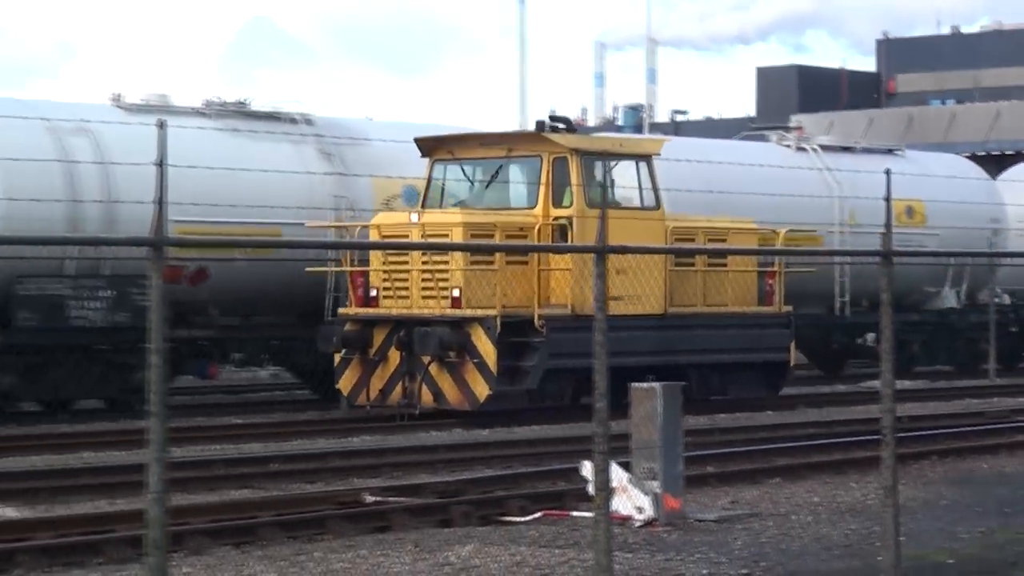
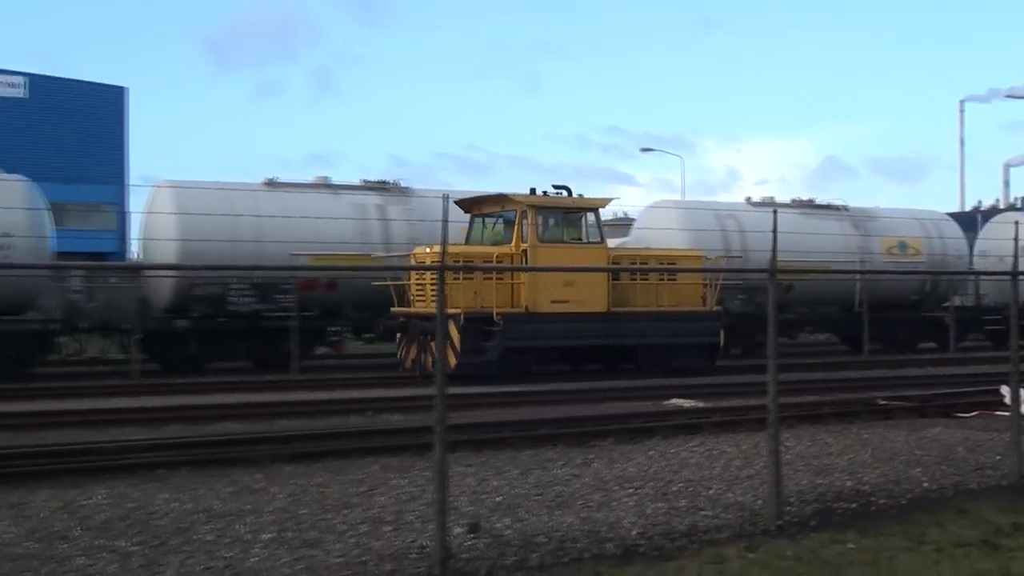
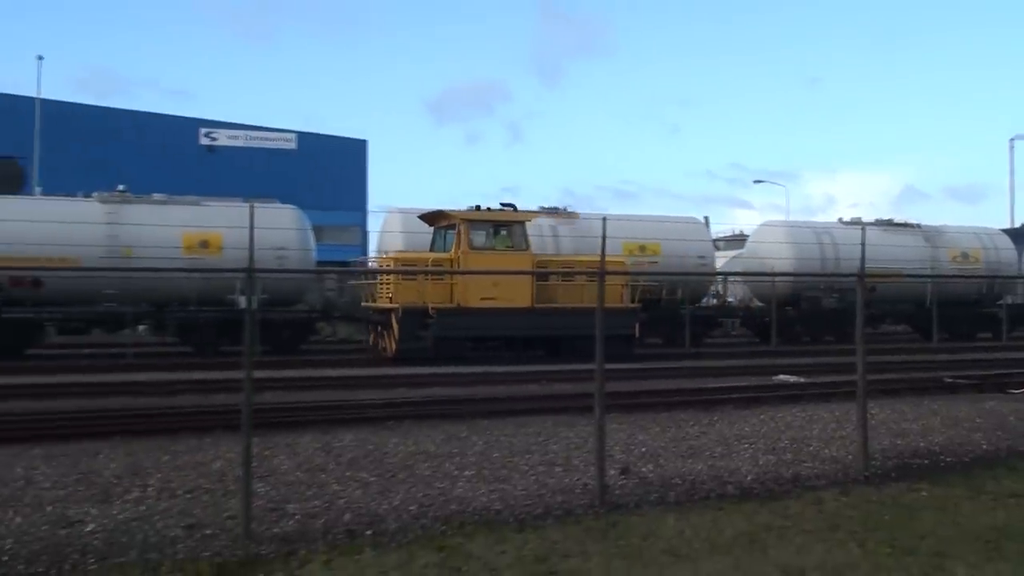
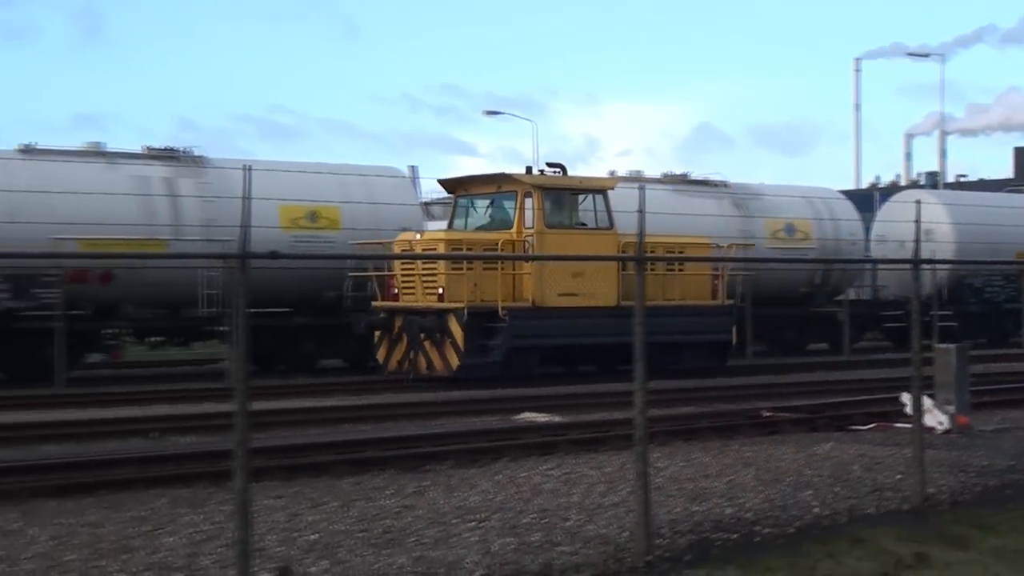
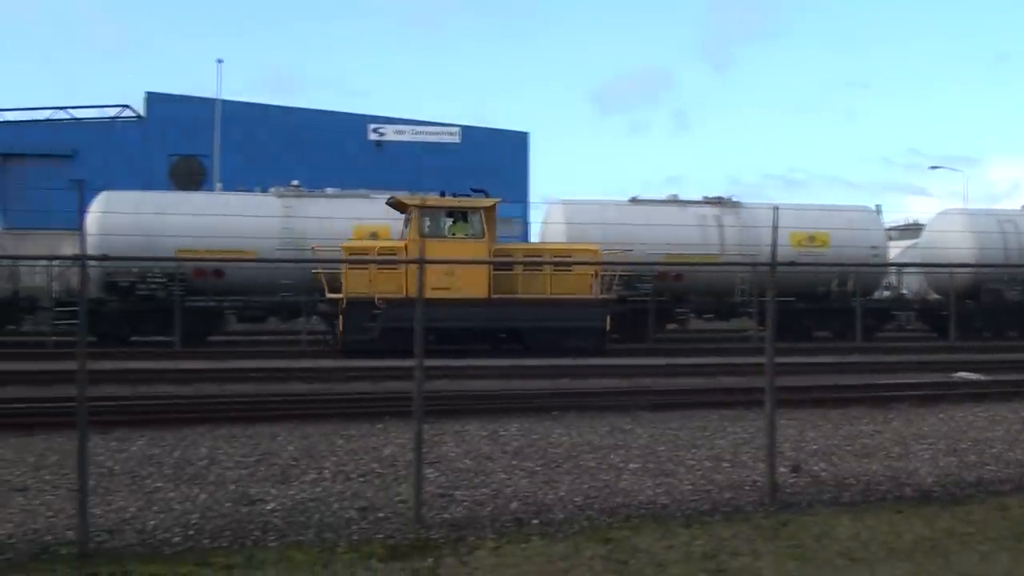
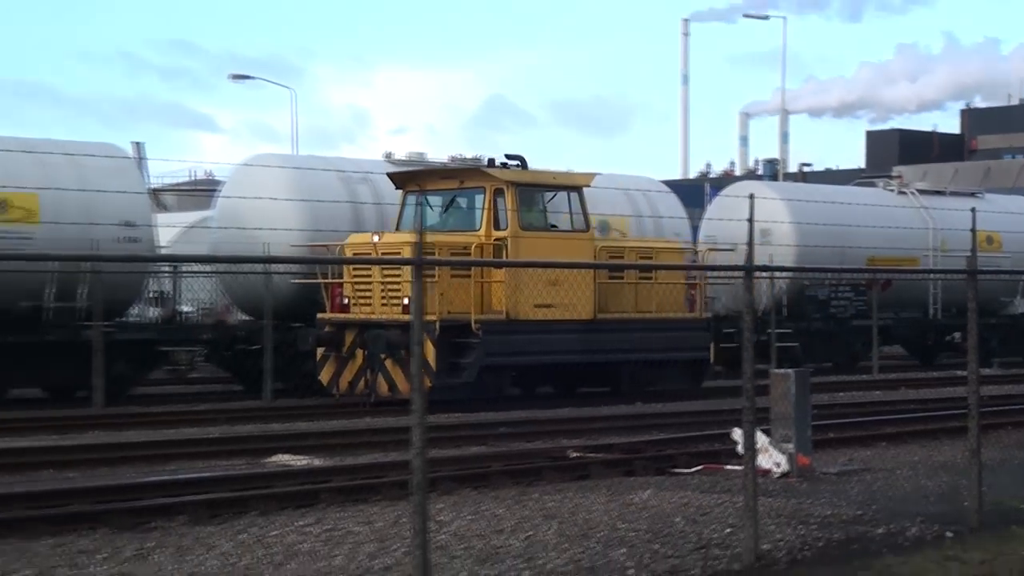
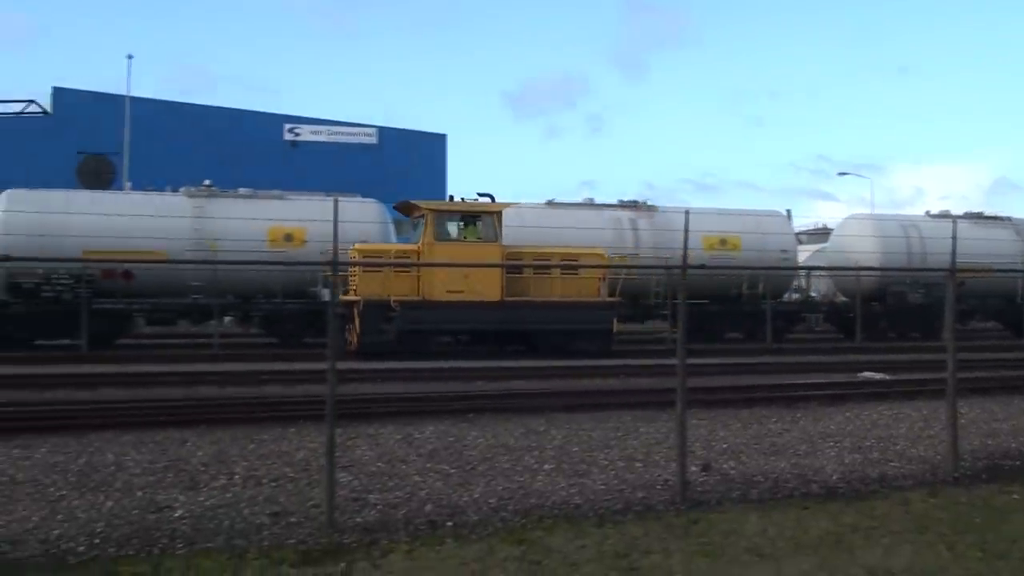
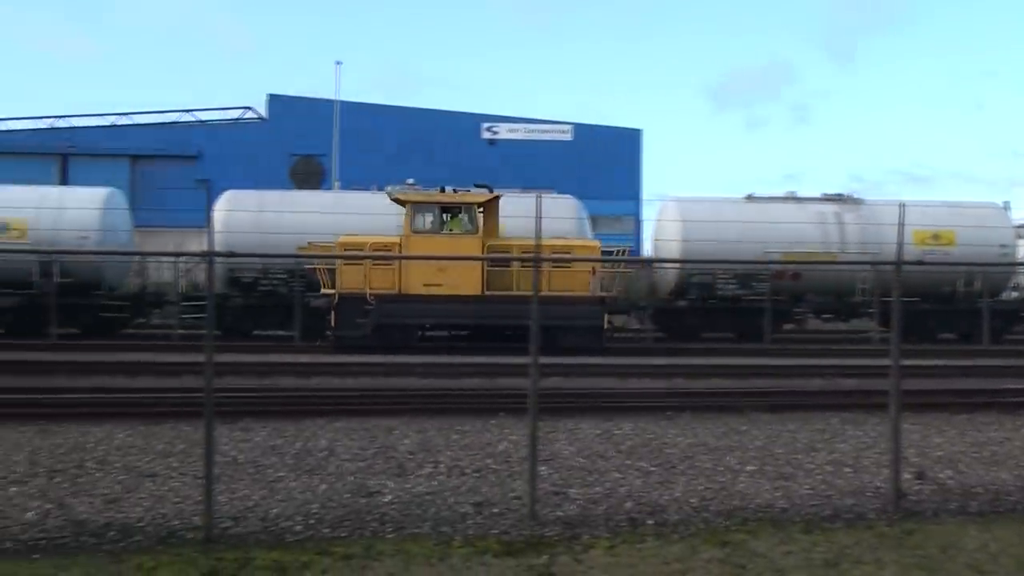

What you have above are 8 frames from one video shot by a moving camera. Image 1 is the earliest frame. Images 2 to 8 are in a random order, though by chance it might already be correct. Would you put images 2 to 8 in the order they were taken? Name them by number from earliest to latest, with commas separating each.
6, 4, 2, 3, 7, 5, 8
